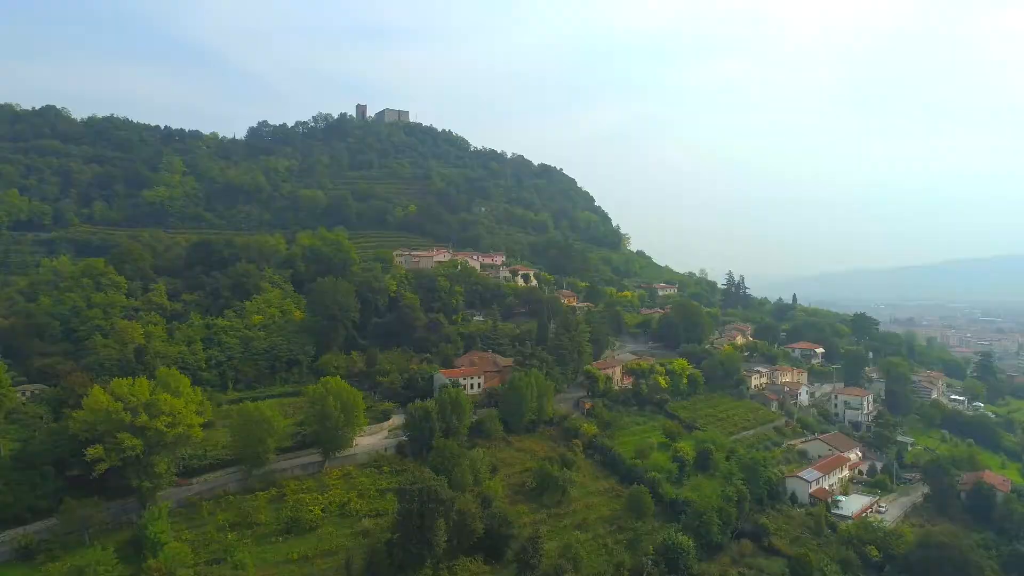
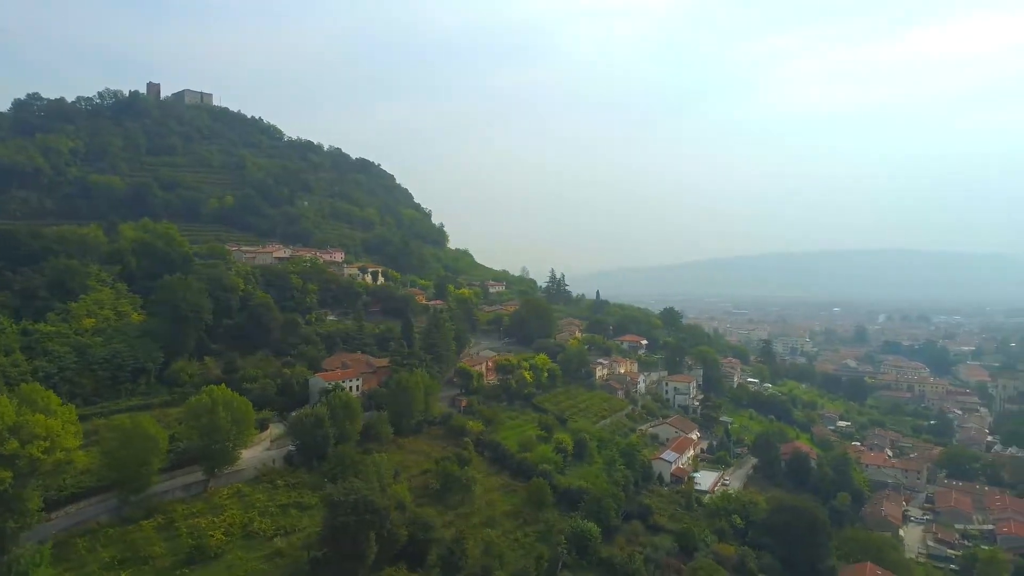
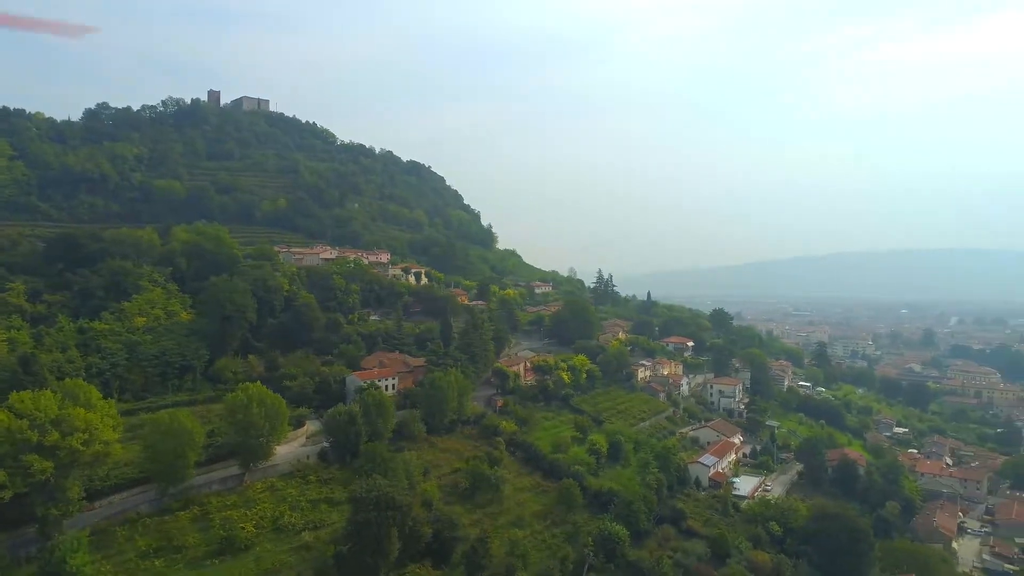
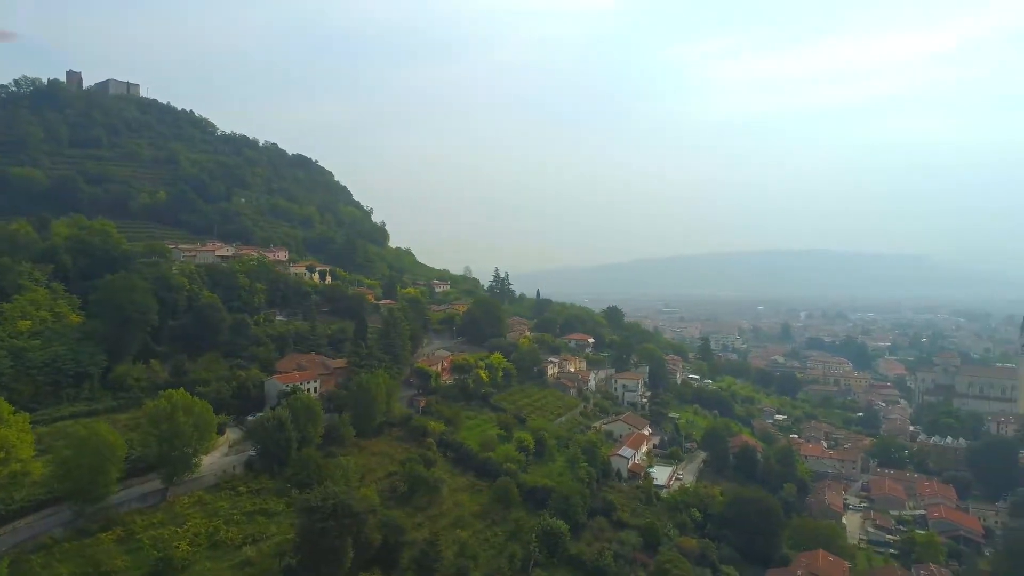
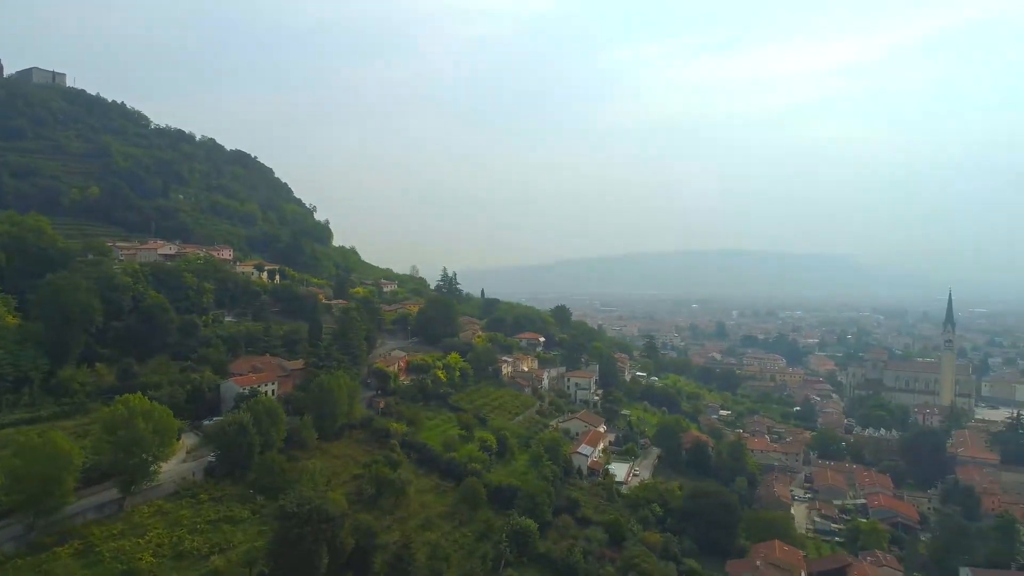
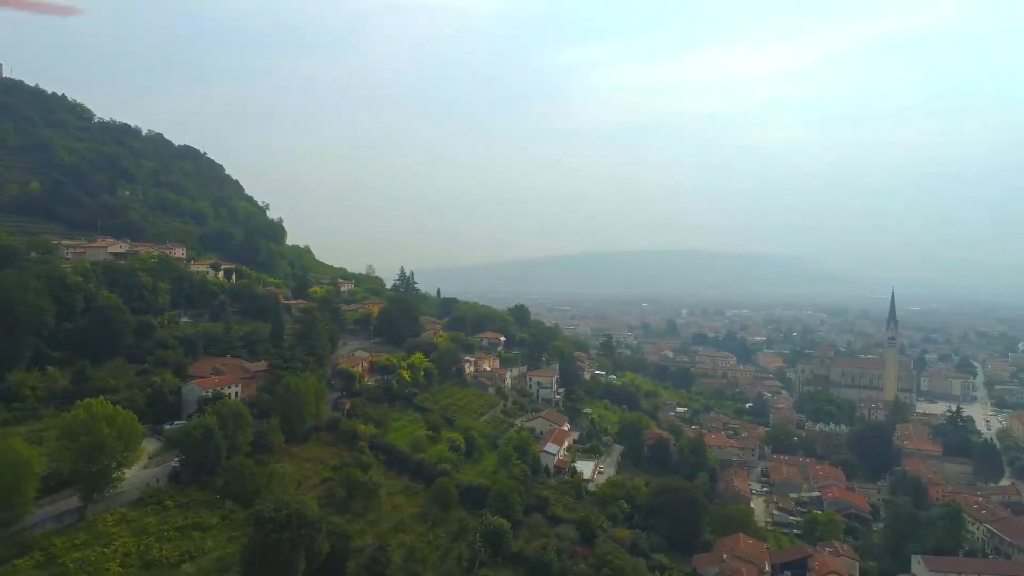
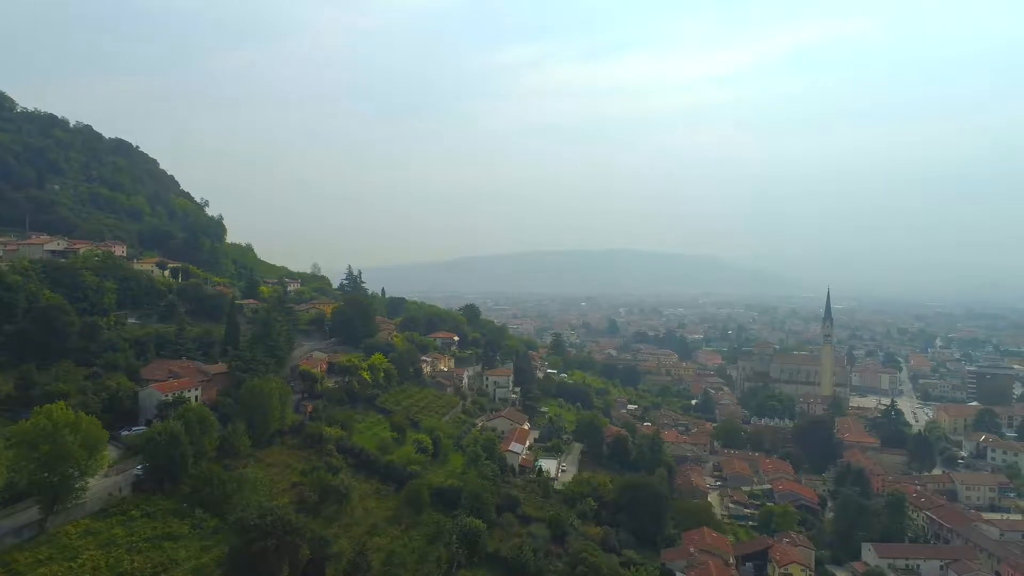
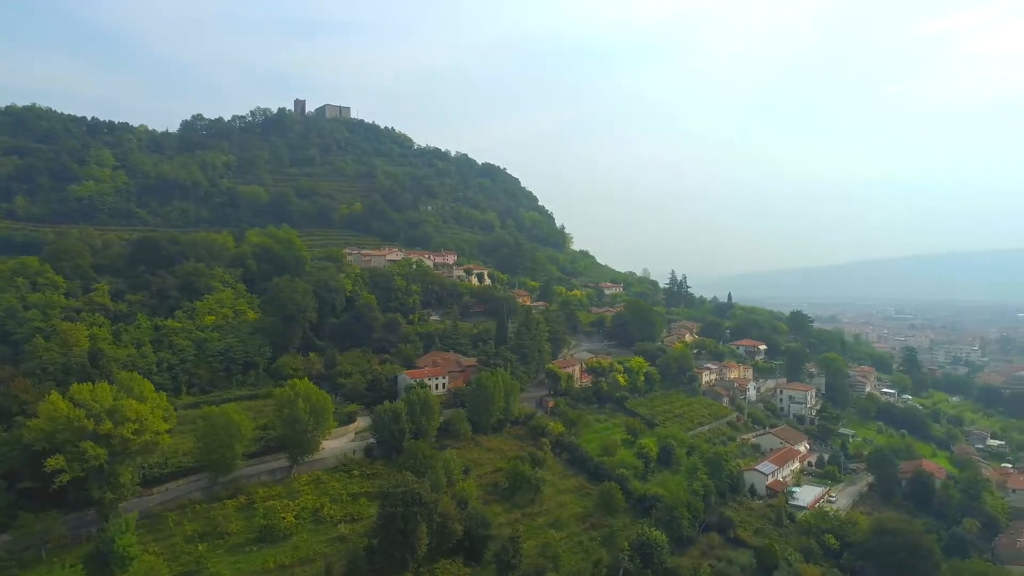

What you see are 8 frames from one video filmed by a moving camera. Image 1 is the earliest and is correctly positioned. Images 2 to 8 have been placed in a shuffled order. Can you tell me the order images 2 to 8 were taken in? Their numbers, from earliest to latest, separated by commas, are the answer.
8, 3, 2, 4, 5, 6, 7
